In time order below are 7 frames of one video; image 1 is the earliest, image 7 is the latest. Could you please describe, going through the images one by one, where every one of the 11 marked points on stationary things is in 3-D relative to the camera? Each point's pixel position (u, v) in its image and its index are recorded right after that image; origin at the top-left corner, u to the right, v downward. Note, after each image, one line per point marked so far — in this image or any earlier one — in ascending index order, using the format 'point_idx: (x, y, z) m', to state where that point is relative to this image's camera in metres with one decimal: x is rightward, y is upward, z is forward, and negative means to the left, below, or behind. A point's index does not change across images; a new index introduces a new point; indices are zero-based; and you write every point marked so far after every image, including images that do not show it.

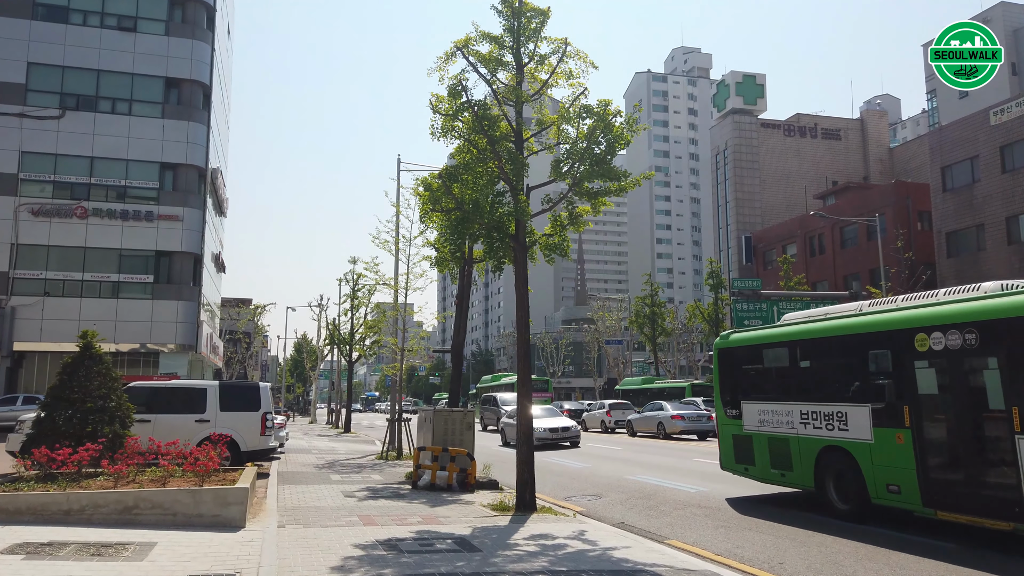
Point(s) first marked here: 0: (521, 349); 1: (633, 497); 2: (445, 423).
0: (+0.1, -0.9, +11.0) m
1: (+2.1, -3.6, +13.2) m
2: (-1.2, -2.5, +13.9) m
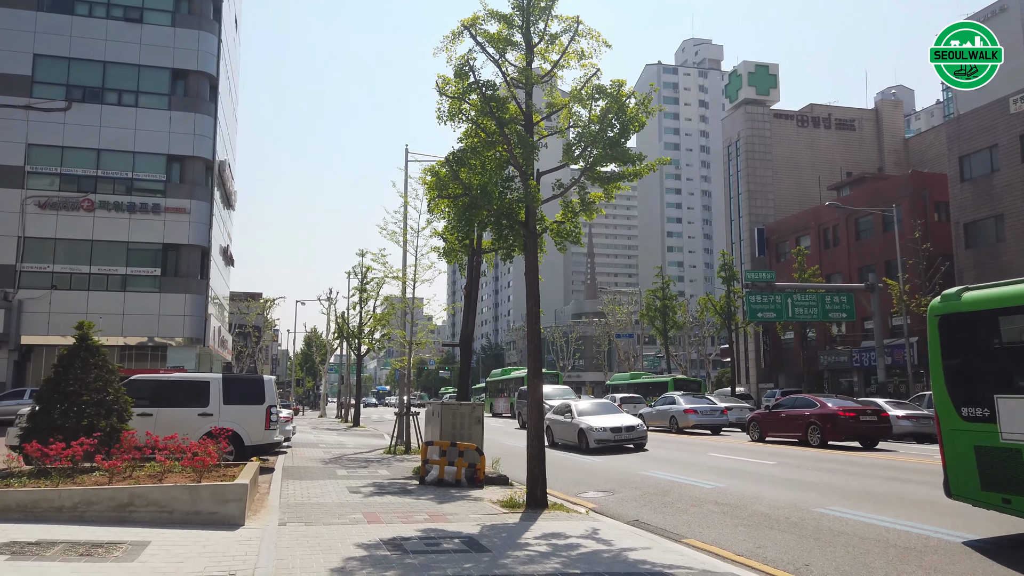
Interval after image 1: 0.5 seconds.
0: (+0.3, -0.7, +10.6) m
1: (+2.3, -3.4, +12.8) m
2: (-1.0, -2.3, +13.5) m
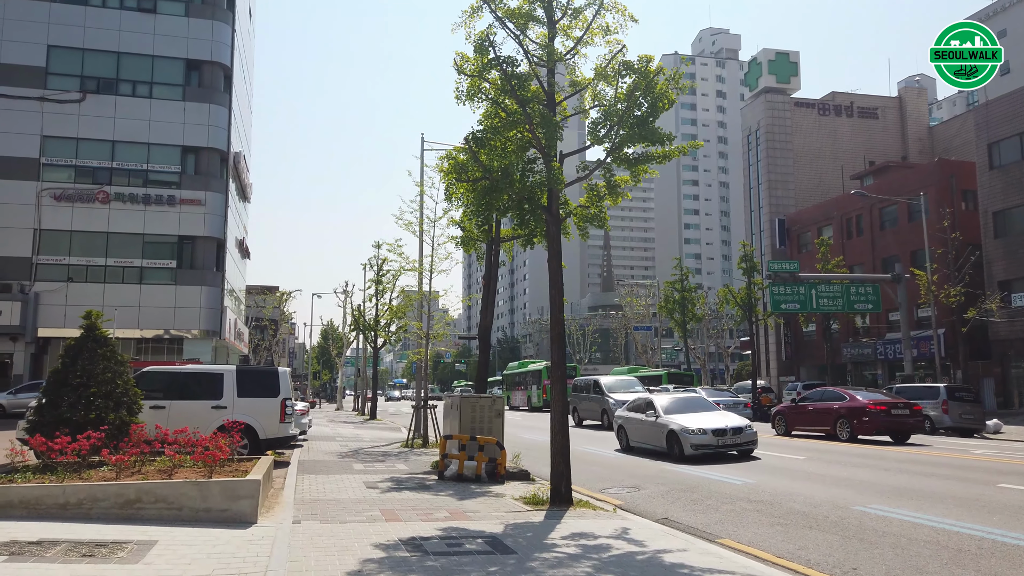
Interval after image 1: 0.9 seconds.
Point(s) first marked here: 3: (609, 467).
0: (+0.6, -0.6, +10.2) m
1: (+2.6, -3.2, +12.3) m
2: (-0.7, -2.1, +13.1) m
3: (+2.0, -3.6, +15.6) m
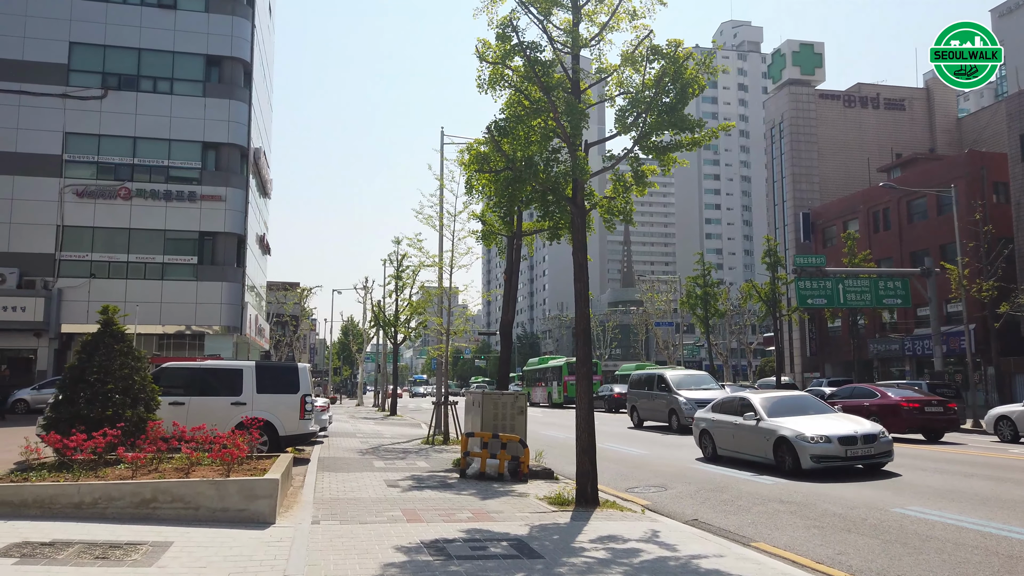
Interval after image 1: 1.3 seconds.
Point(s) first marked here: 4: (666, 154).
0: (+0.9, -0.5, +9.8) m
1: (+3.0, -3.1, +11.9) m
2: (-0.3, -2.0, +12.8) m
3: (+2.4, -3.5, +15.2) m
4: (+1.9, +1.7, +9.7) m
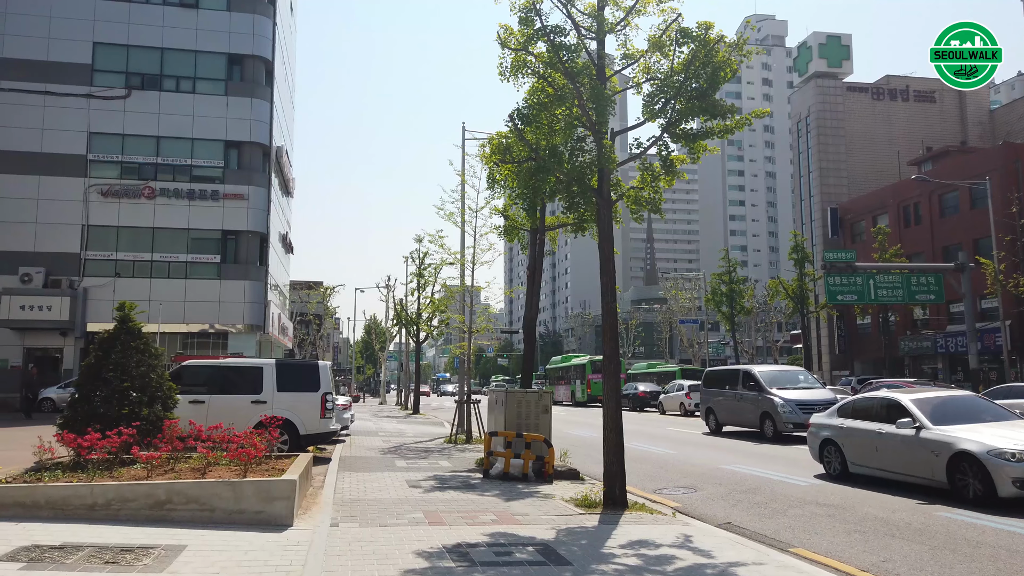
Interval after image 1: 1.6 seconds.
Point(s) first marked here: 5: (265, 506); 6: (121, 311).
0: (+1.2, -0.4, +9.5) m
1: (+3.3, -3.1, +11.5) m
2: (+0.1, -1.9, +12.5) m
3: (+2.9, -3.4, +14.8) m
4: (+2.2, +1.8, +9.3) m
5: (-2.4, -2.1, +7.5) m
6: (-4.9, -0.3, +9.6) m
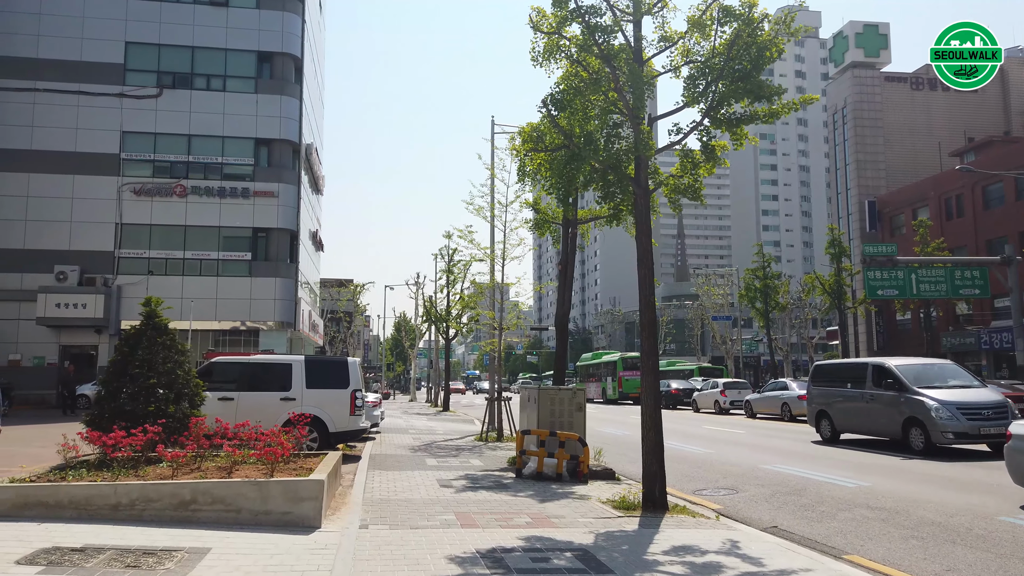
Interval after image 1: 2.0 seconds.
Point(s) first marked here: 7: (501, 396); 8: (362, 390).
0: (+1.6, -0.3, +9.1) m
1: (+3.8, -3.0, +11.0) m
2: (+0.6, -1.8, +12.1) m
3: (+3.5, -3.3, +14.4) m
4: (+2.6, +1.8, +8.8) m
5: (-2.1, -2.1, +7.3) m
6: (-4.5, -0.2, +9.5) m
7: (-0.3, -2.7, +19.2) m
8: (-2.7, -1.8, +13.7) m
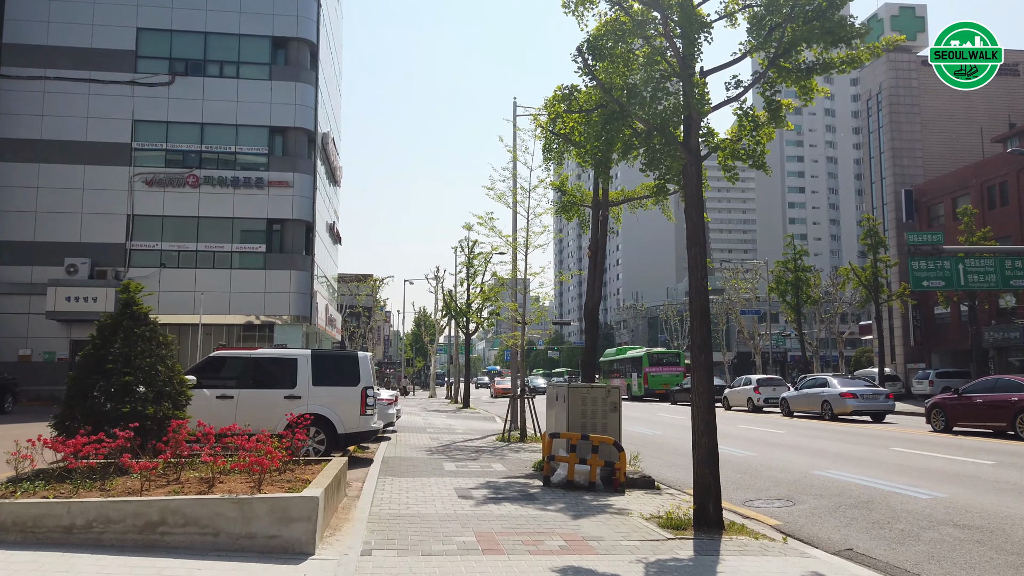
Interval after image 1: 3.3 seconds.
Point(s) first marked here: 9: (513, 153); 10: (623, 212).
0: (+1.9, -0.1, +7.8) m
1: (+4.2, -2.8, +9.7) m
2: (+1.0, -1.6, +10.8) m
3: (+4.0, -3.1, +13.0) m
4: (+2.9, +2.0, +7.5) m
5: (-1.8, -1.9, +6.1) m
6: (-4.2, -0.1, +8.3) m
7: (+0.3, -2.4, +18.0) m
8: (-2.3, -1.6, +12.5) m
9: (0.0, +3.4, +19.5) m
10: (+2.2, +1.5, +15.2) m
